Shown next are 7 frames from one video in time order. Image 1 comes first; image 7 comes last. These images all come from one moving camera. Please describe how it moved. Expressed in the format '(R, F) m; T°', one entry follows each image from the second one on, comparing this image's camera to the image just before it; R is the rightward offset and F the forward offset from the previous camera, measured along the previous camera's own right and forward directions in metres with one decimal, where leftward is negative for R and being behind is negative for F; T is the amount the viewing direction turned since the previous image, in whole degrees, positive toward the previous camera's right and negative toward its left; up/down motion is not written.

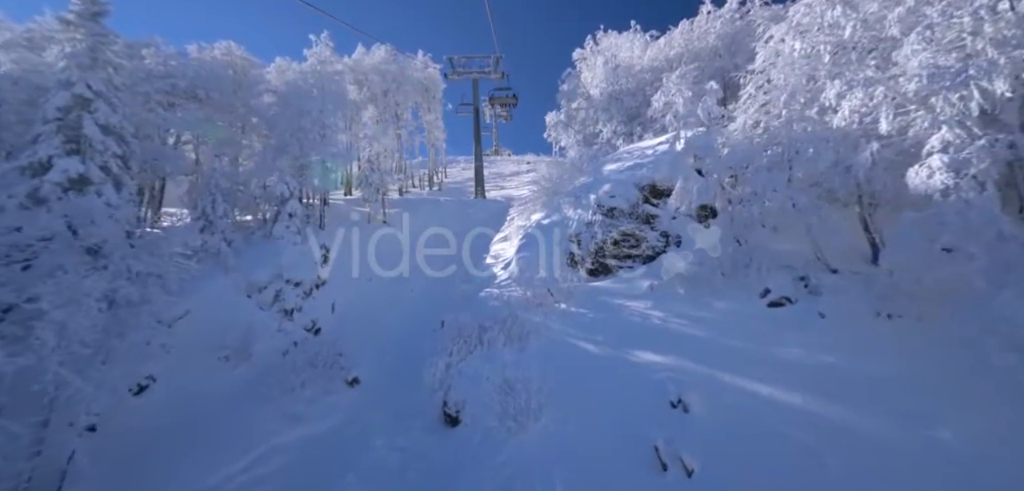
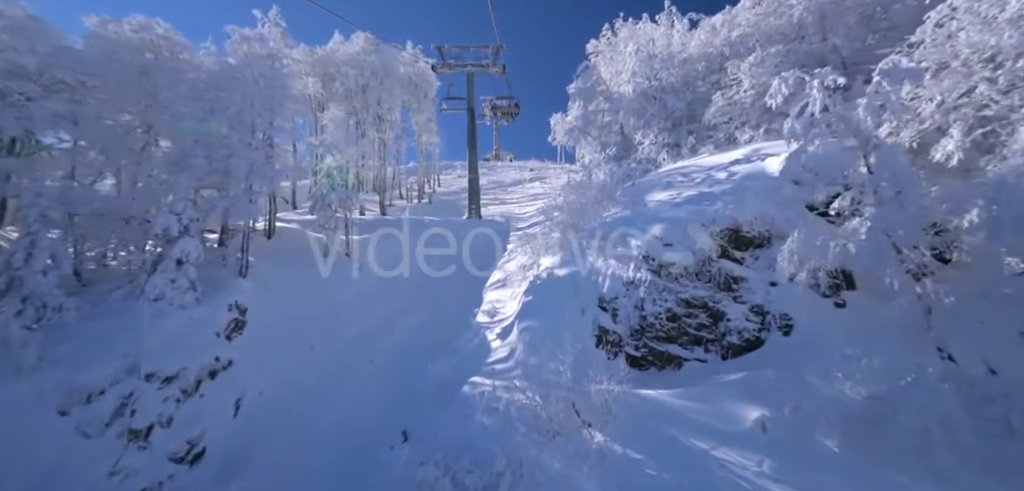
(0.0, +4.5) m; 0°
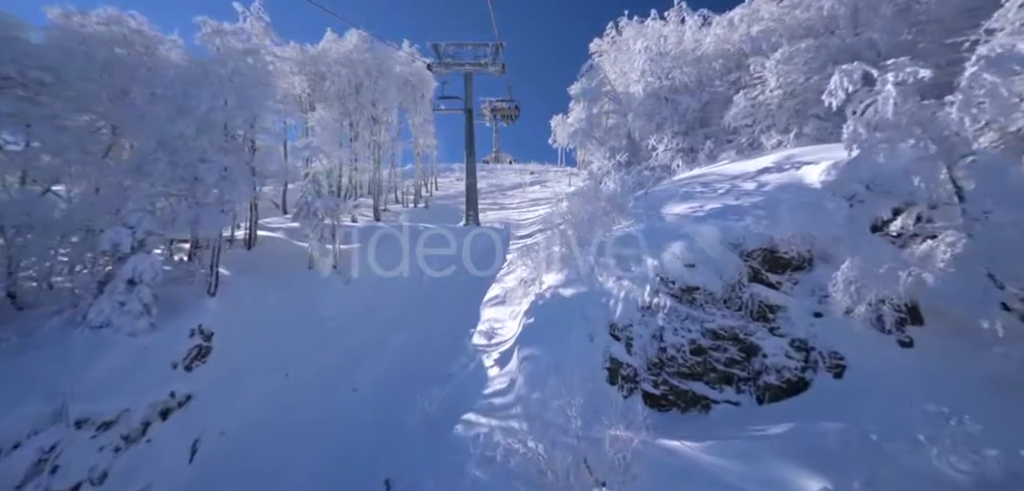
(0.0, +1.1) m; 0°
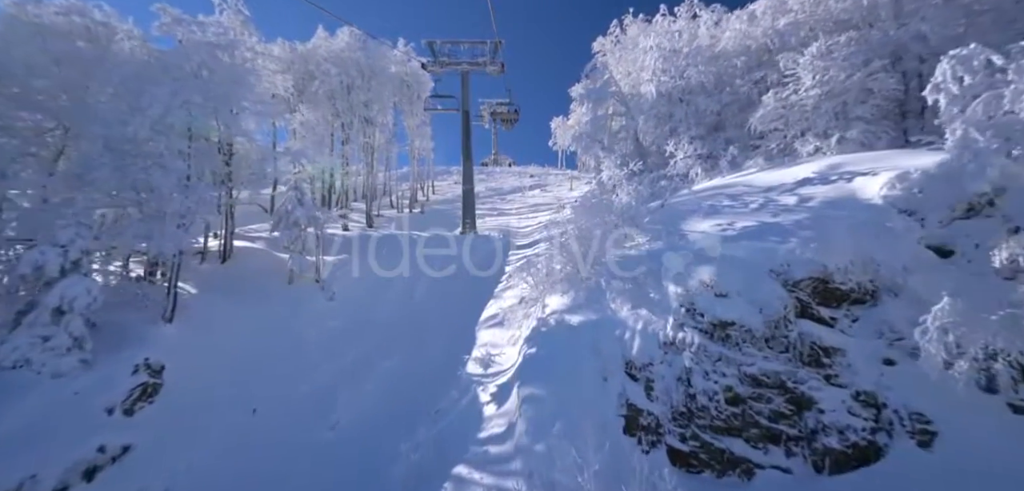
(0.0, +1.2) m; 0°
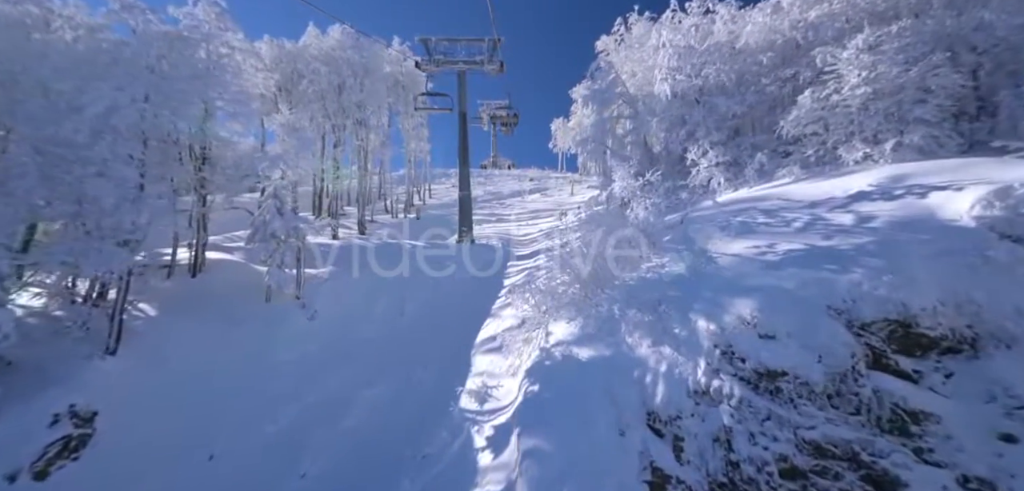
(0.0, +1.2) m; 0°
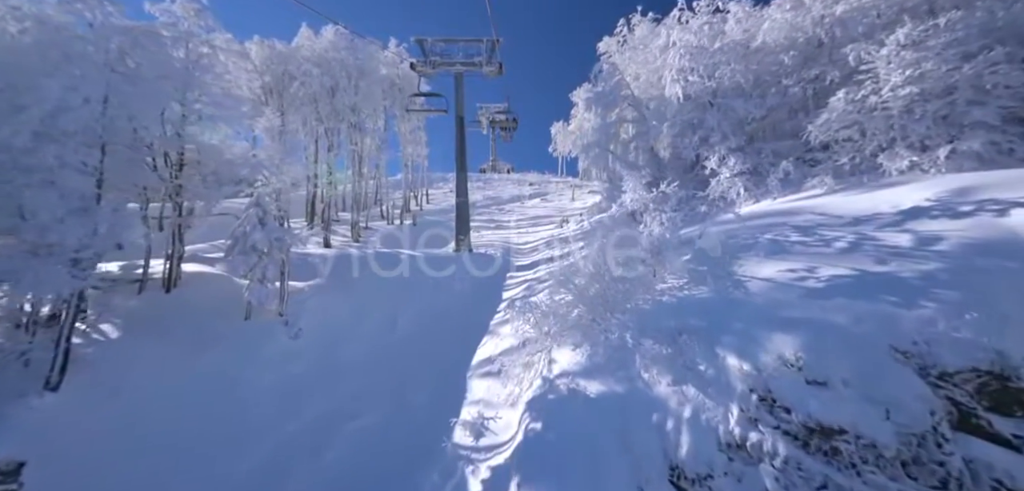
(0.0, +0.9) m; 0°
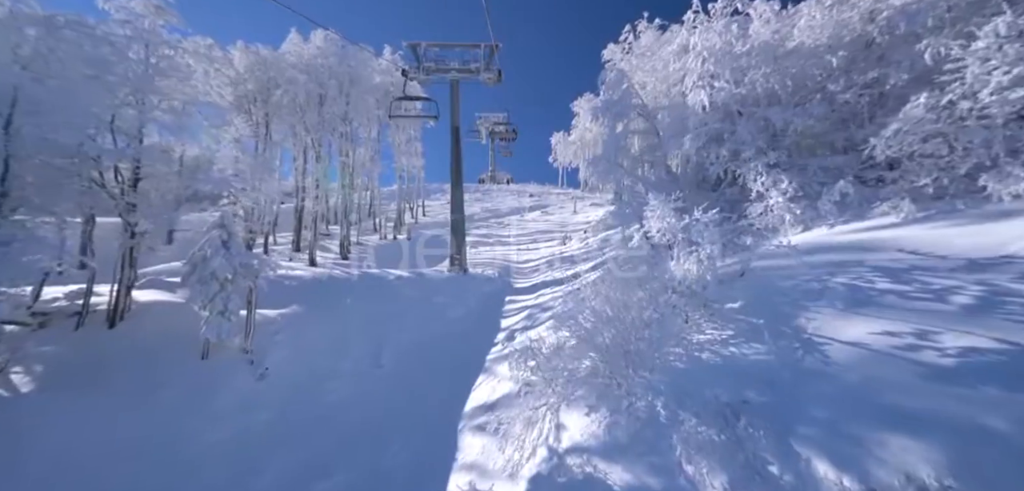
(0.0, +1.5) m; 0°
